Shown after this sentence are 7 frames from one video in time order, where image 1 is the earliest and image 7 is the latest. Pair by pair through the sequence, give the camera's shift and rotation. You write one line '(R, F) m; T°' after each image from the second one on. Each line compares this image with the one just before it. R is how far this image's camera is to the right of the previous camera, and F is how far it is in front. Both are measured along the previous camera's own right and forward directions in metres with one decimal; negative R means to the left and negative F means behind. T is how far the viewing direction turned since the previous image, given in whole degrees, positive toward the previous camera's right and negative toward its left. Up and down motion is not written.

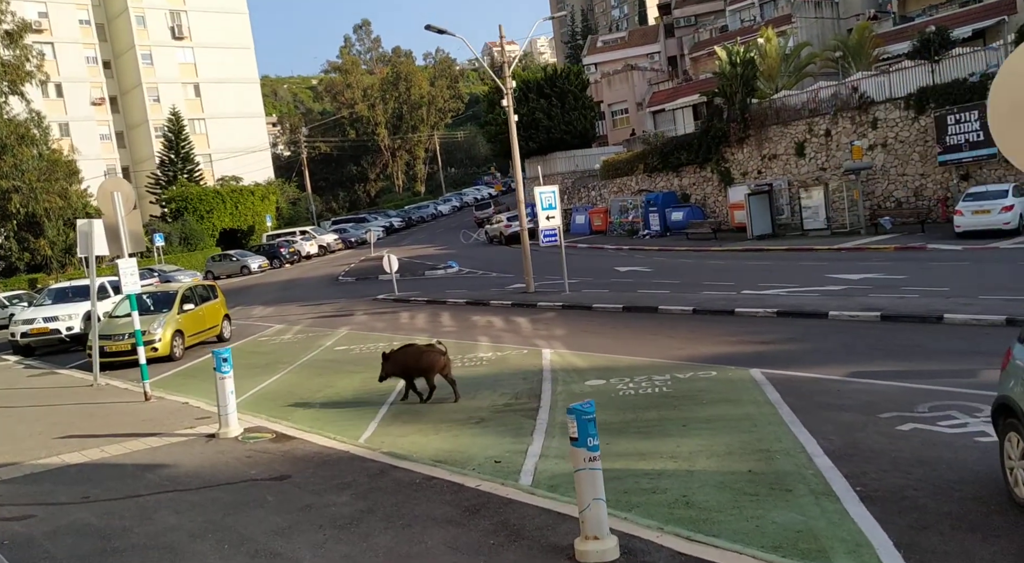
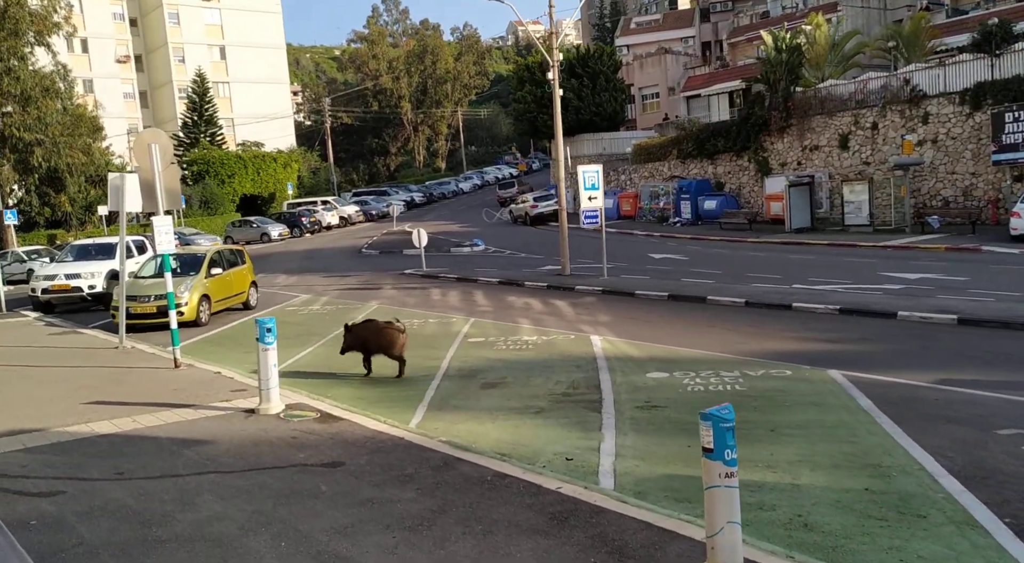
(-0.5, +0.7) m; -1°
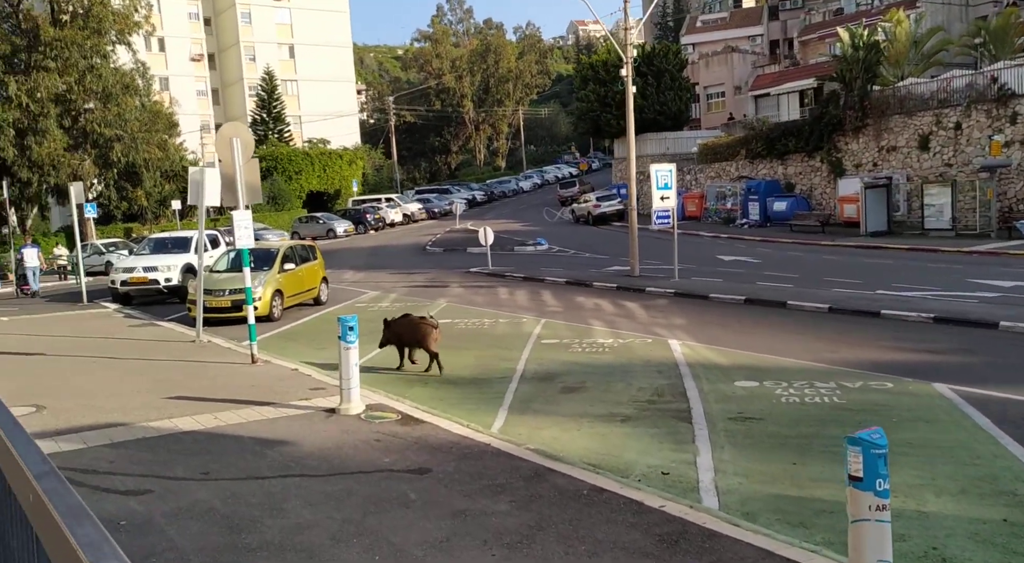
(-0.3, +0.3) m; -3°
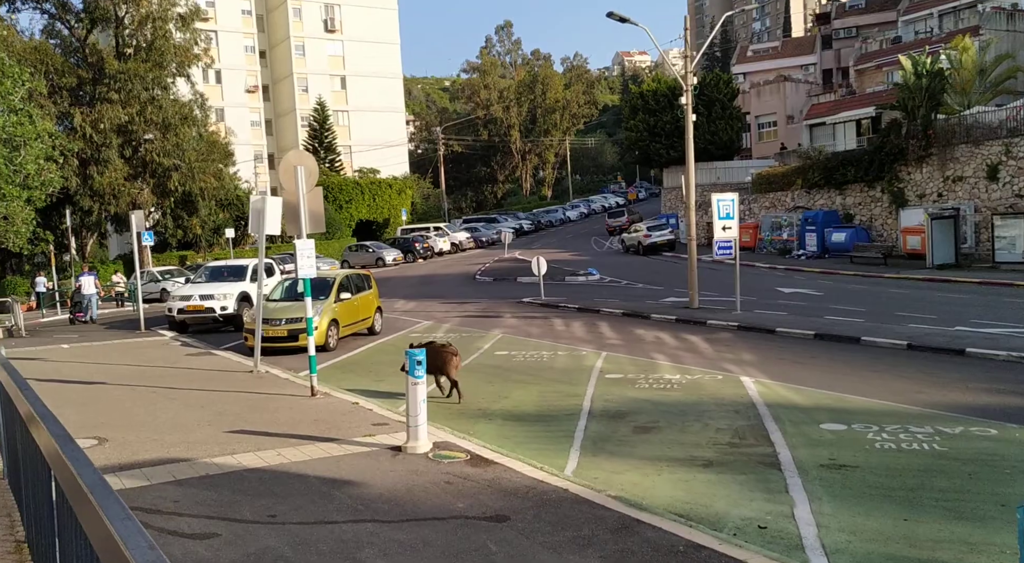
(-0.3, +0.4) m; -3°
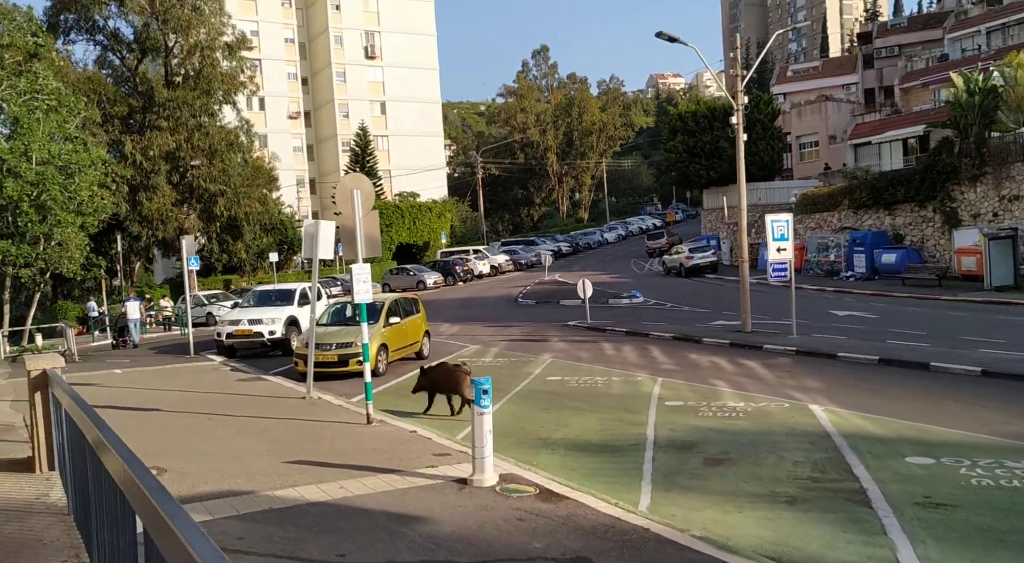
(-0.3, +0.3) m; -2°
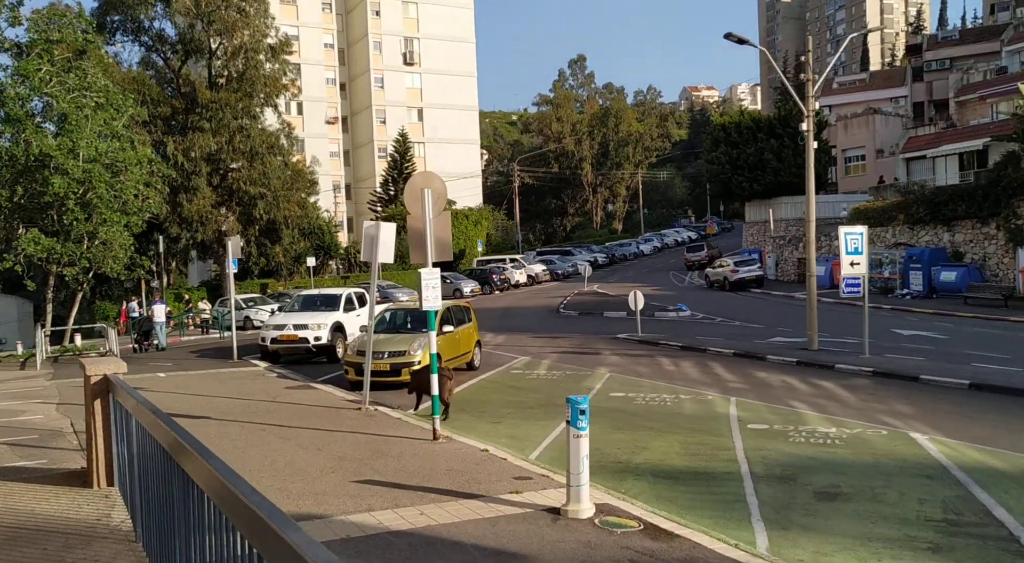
(-0.6, +0.8) m; -2°
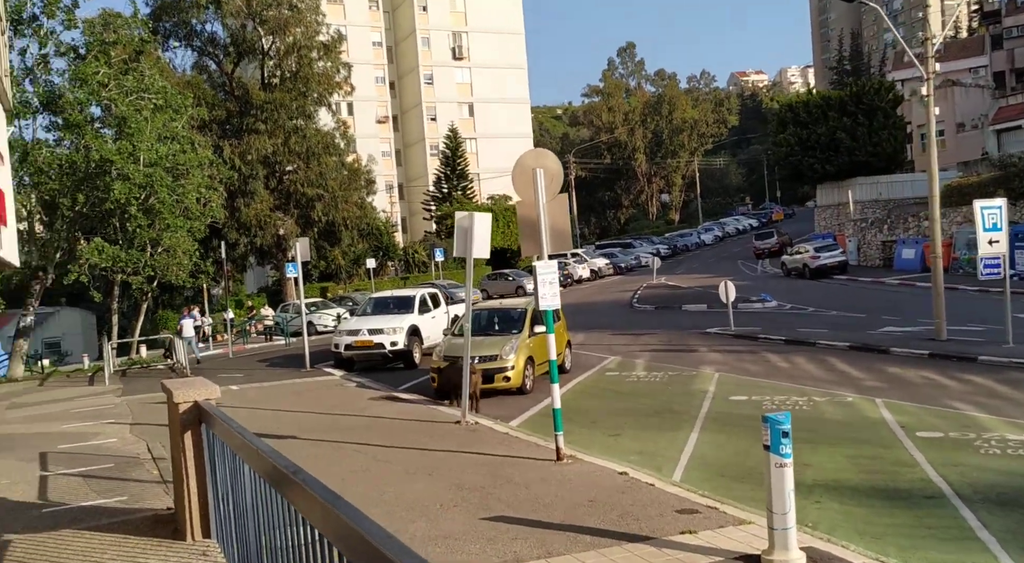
(-0.8, +1.5) m; -3°
